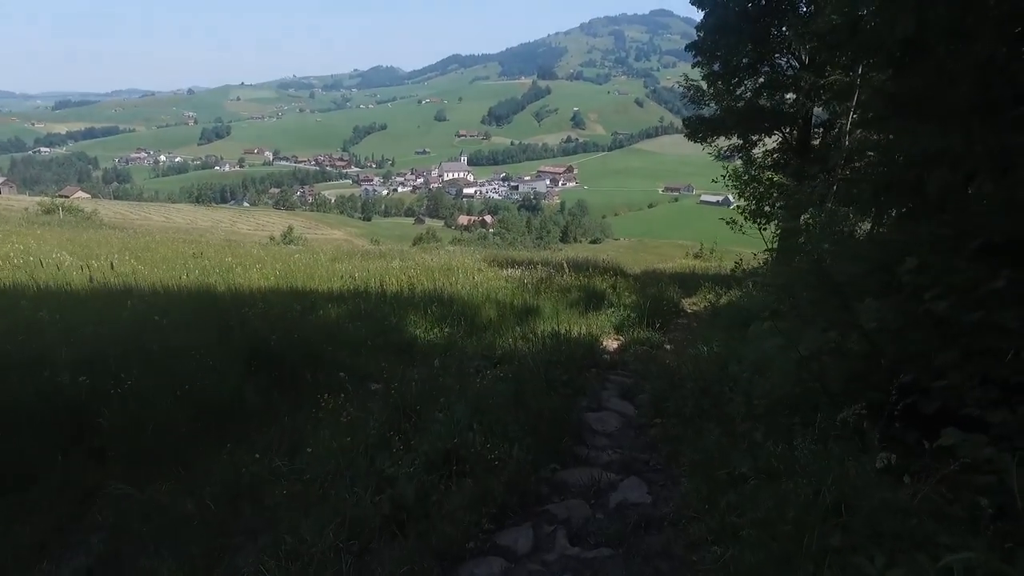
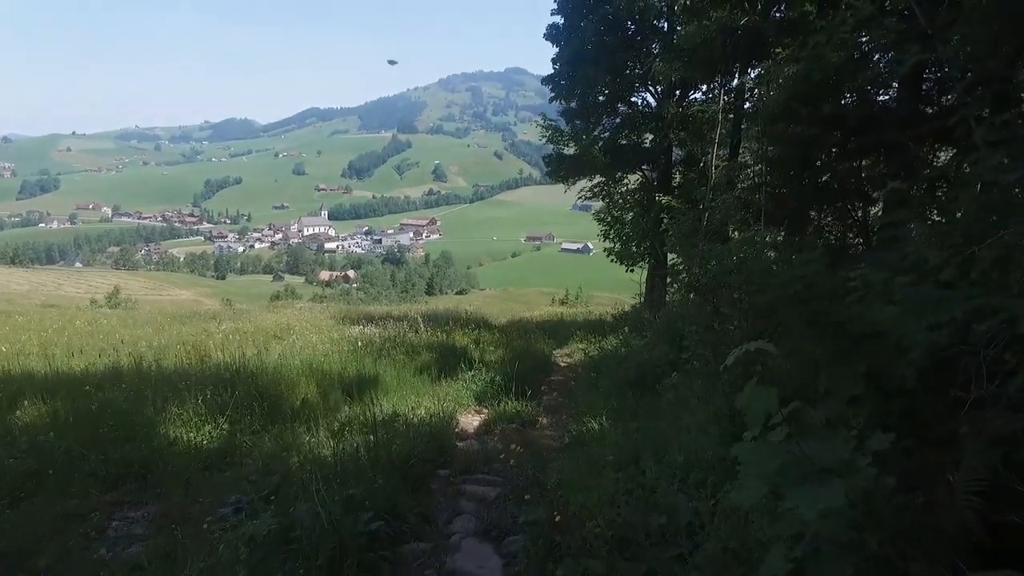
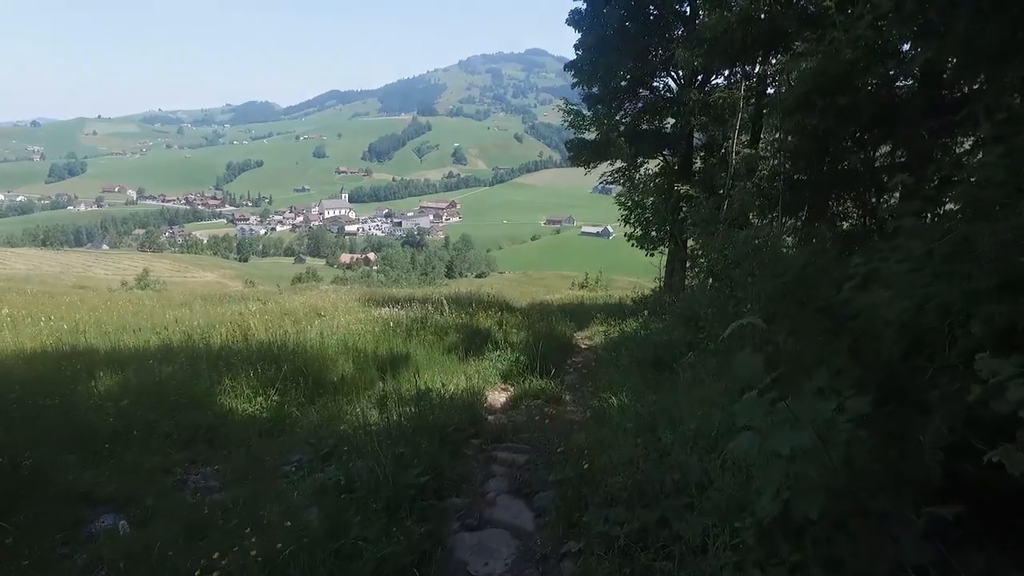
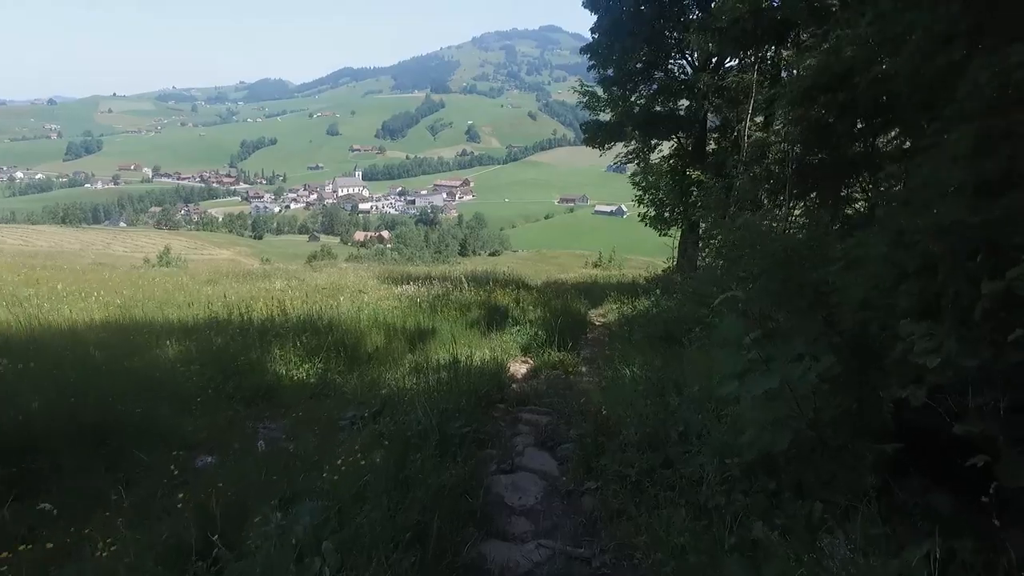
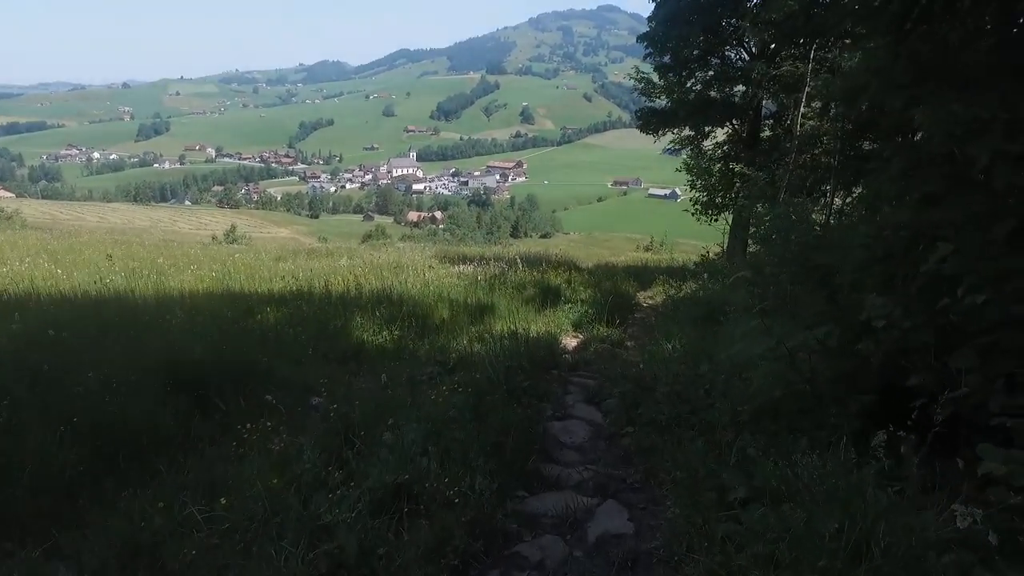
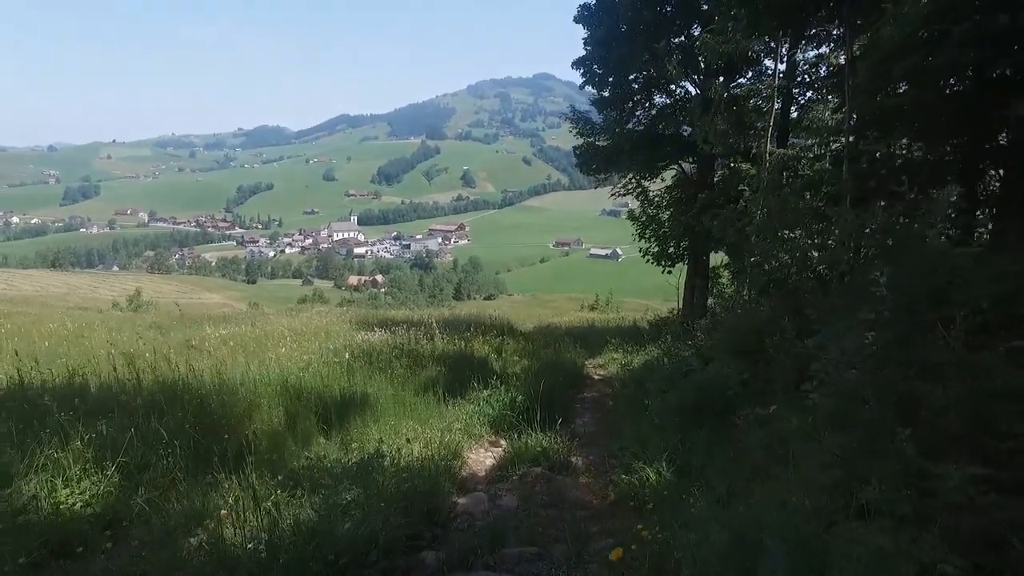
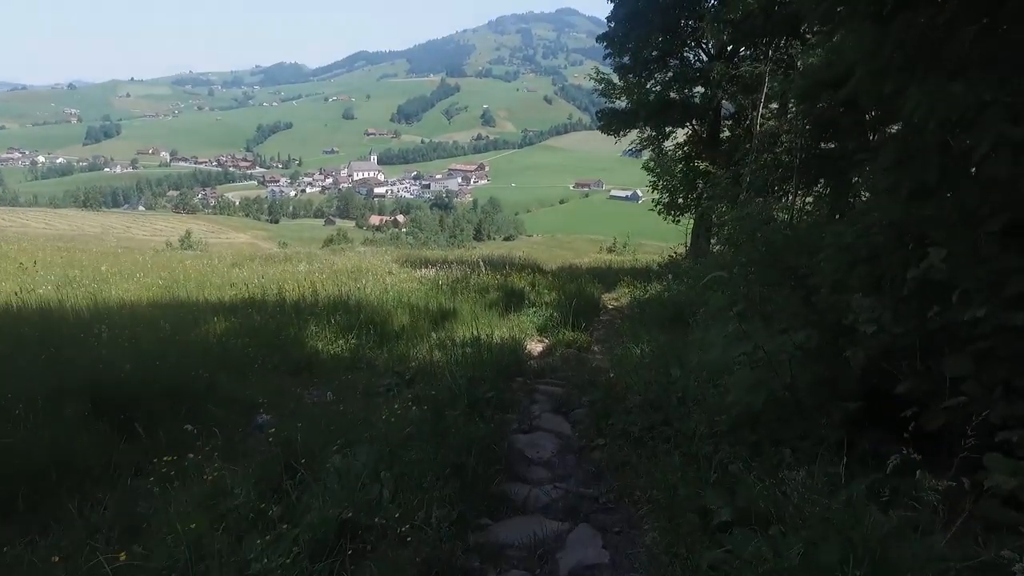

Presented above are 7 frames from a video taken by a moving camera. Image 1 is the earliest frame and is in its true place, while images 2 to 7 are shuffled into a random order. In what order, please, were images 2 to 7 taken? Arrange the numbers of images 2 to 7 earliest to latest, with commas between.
5, 7, 4, 3, 2, 6
